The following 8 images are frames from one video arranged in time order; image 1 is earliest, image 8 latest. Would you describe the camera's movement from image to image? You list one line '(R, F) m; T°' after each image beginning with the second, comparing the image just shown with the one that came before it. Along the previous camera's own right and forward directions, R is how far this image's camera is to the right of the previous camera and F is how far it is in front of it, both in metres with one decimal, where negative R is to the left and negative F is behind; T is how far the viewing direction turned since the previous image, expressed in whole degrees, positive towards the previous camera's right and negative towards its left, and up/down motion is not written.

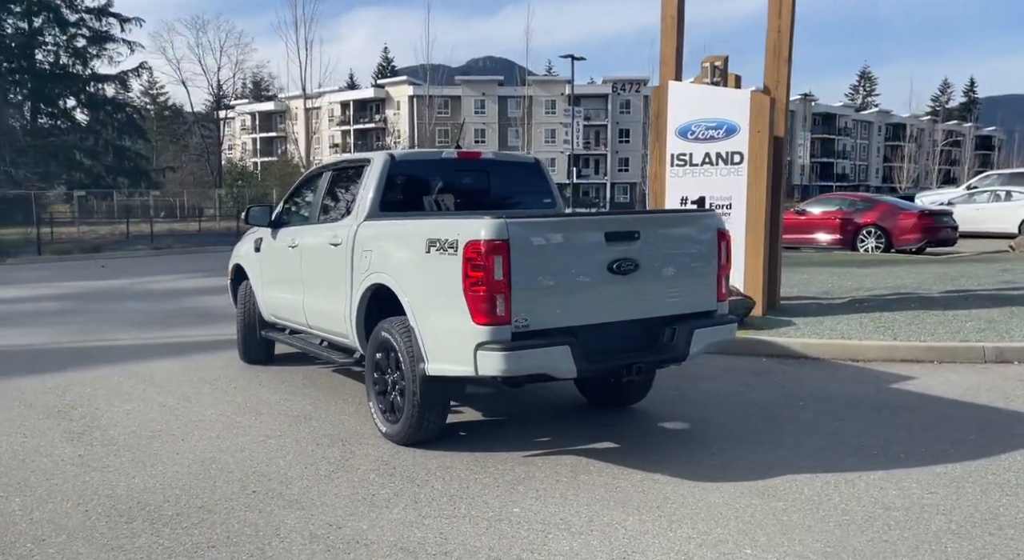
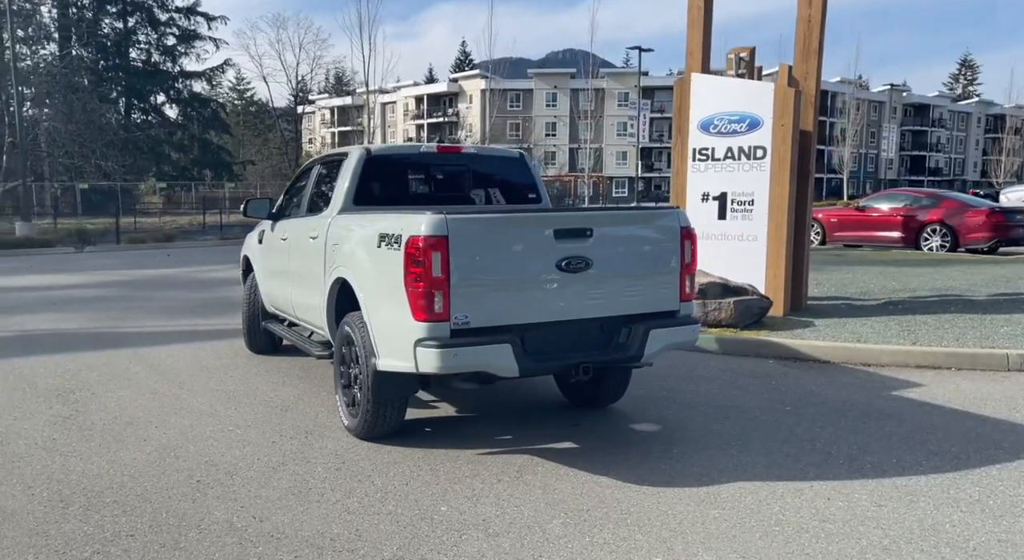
(+0.8, +0.1) m; -5°
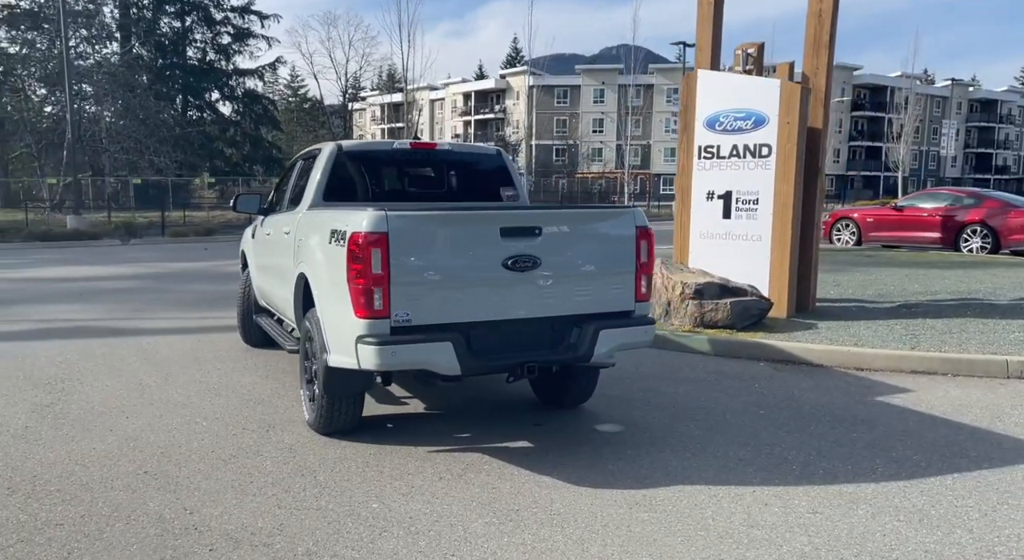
(+0.6, 0.0) m; -3°
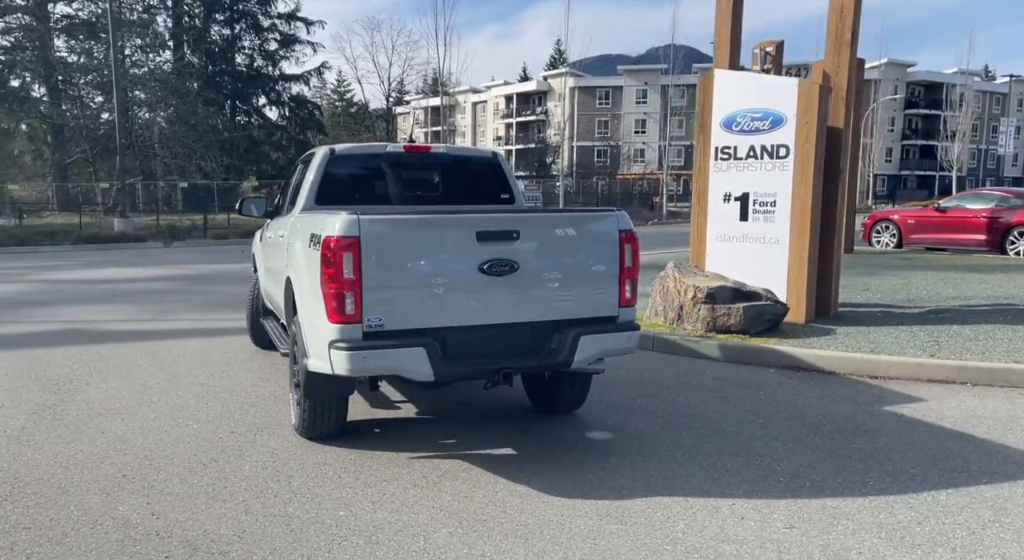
(+0.4, +0.1) m; -3°
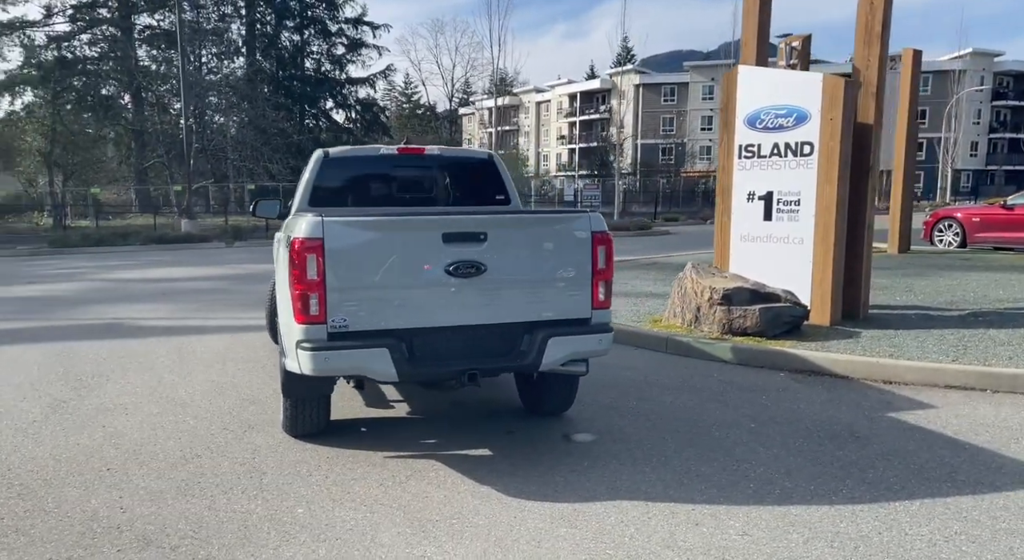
(+0.6, 0.0) m; -5°
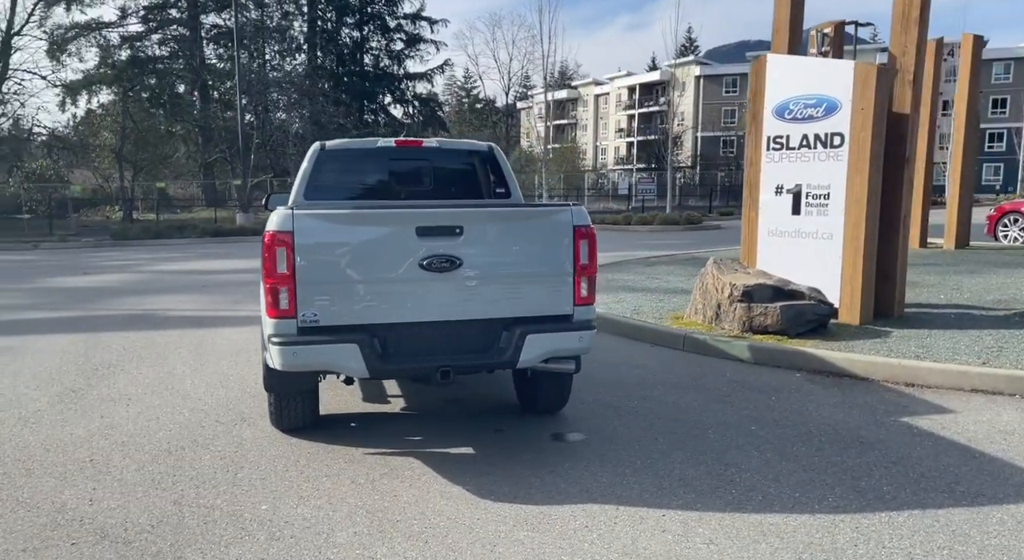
(+0.5, +0.2) m; -4°
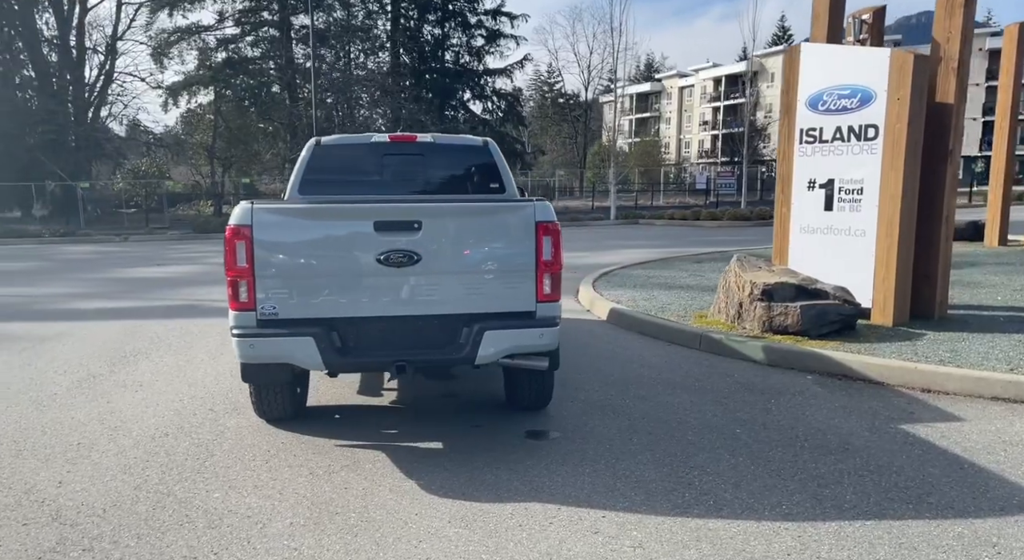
(+0.8, +0.1) m; -6°
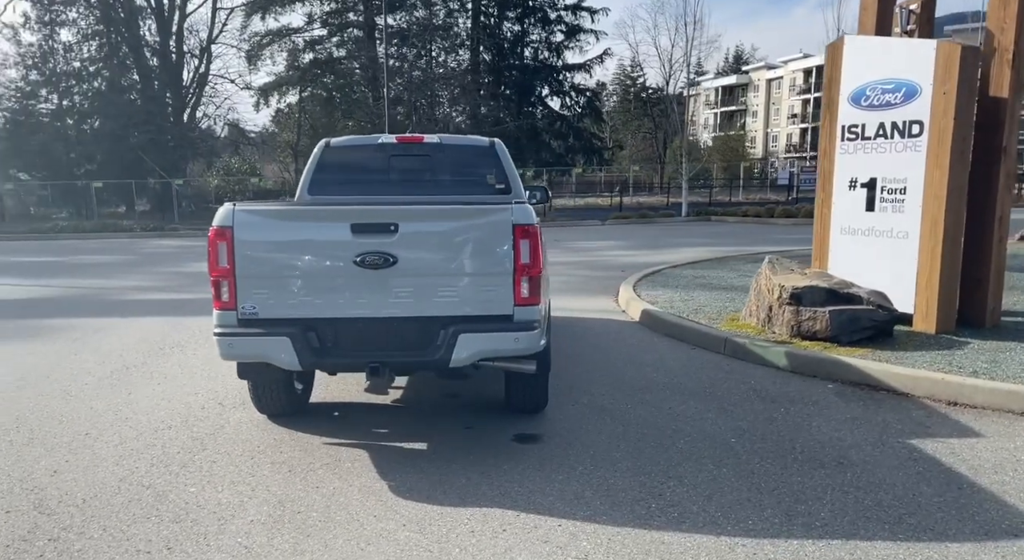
(+0.6, +0.1) m; -6°
